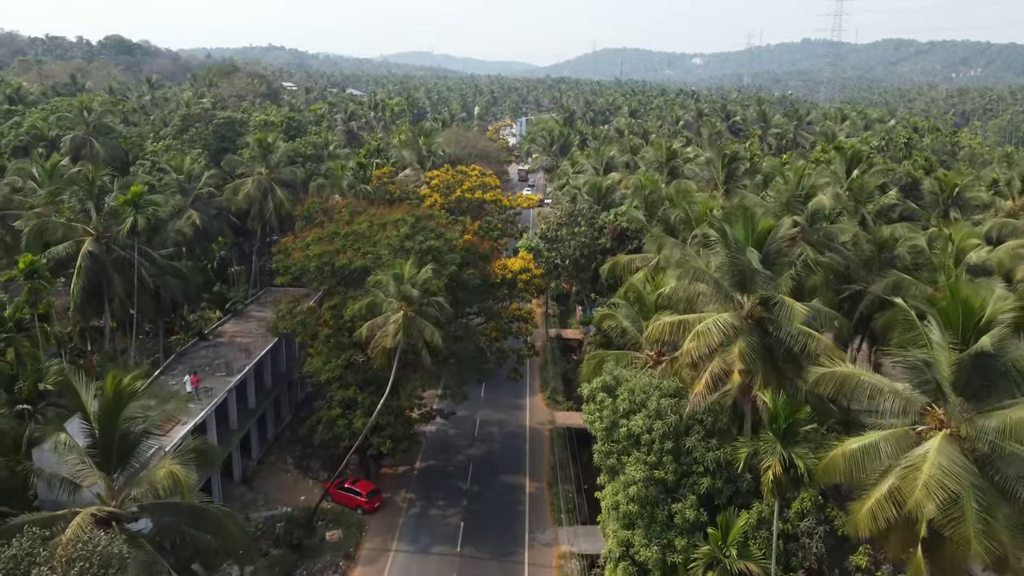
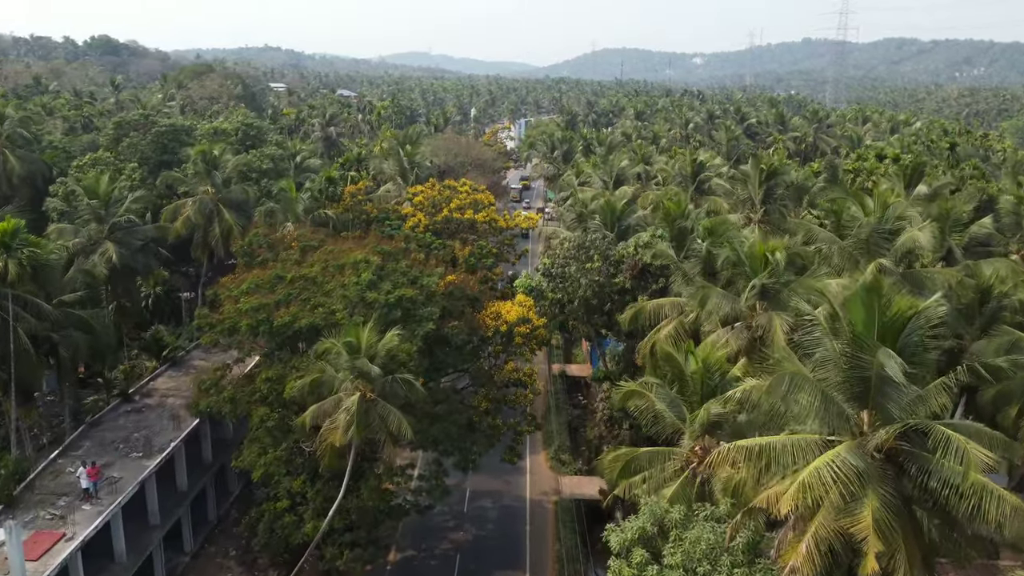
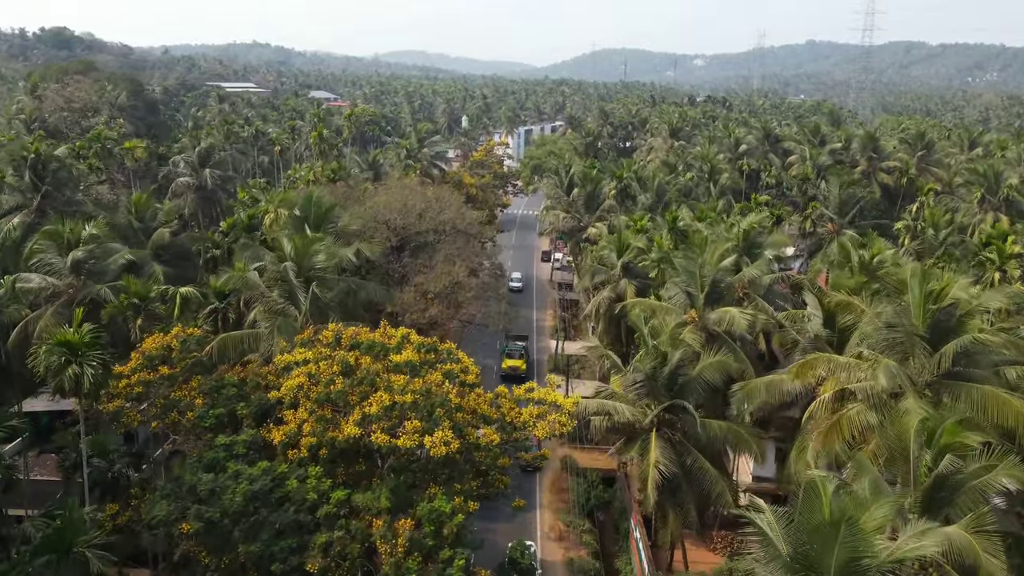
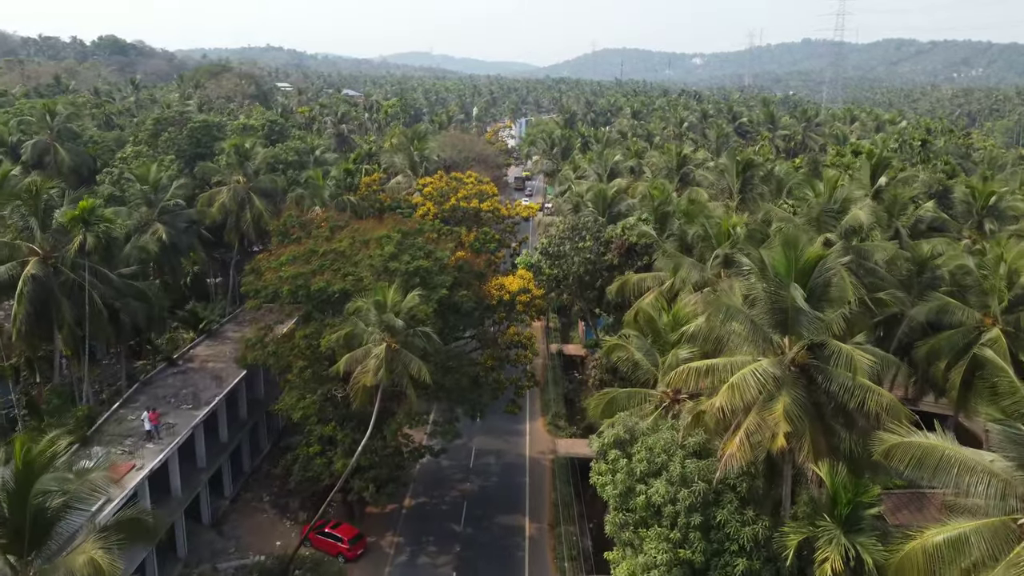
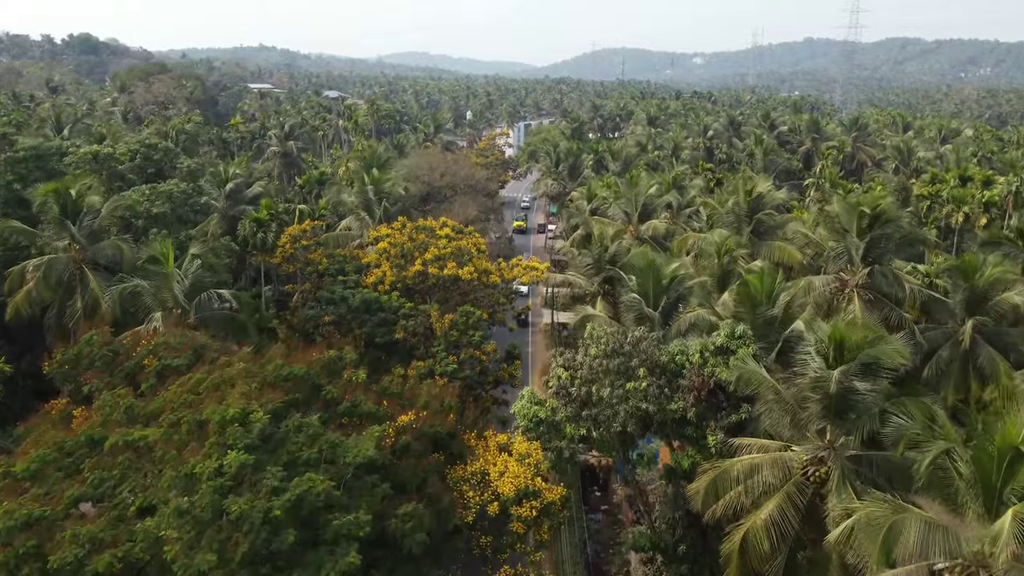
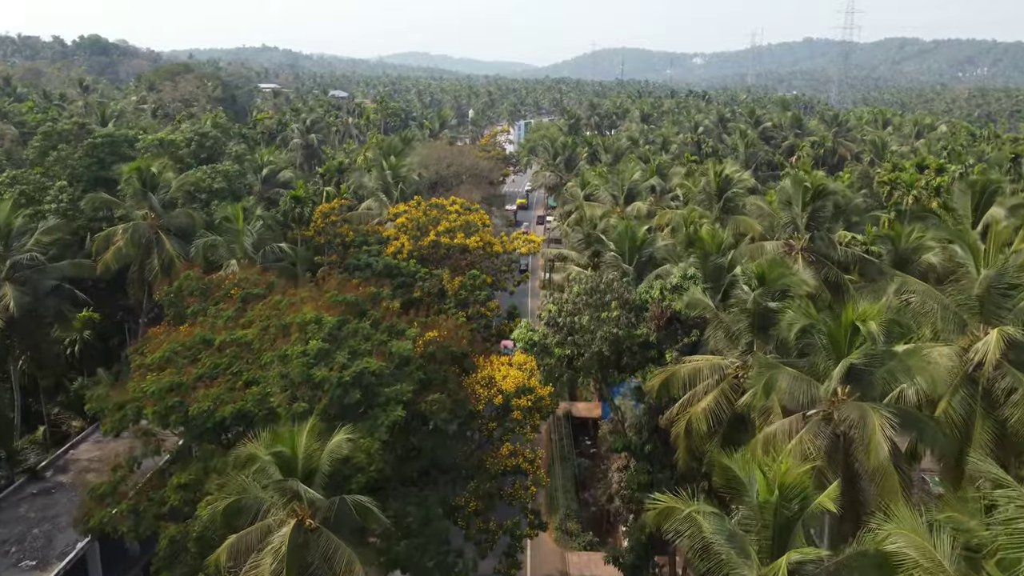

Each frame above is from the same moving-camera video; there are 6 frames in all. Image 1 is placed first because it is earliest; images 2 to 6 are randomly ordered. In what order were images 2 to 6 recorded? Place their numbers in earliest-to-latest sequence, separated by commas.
4, 2, 6, 5, 3
